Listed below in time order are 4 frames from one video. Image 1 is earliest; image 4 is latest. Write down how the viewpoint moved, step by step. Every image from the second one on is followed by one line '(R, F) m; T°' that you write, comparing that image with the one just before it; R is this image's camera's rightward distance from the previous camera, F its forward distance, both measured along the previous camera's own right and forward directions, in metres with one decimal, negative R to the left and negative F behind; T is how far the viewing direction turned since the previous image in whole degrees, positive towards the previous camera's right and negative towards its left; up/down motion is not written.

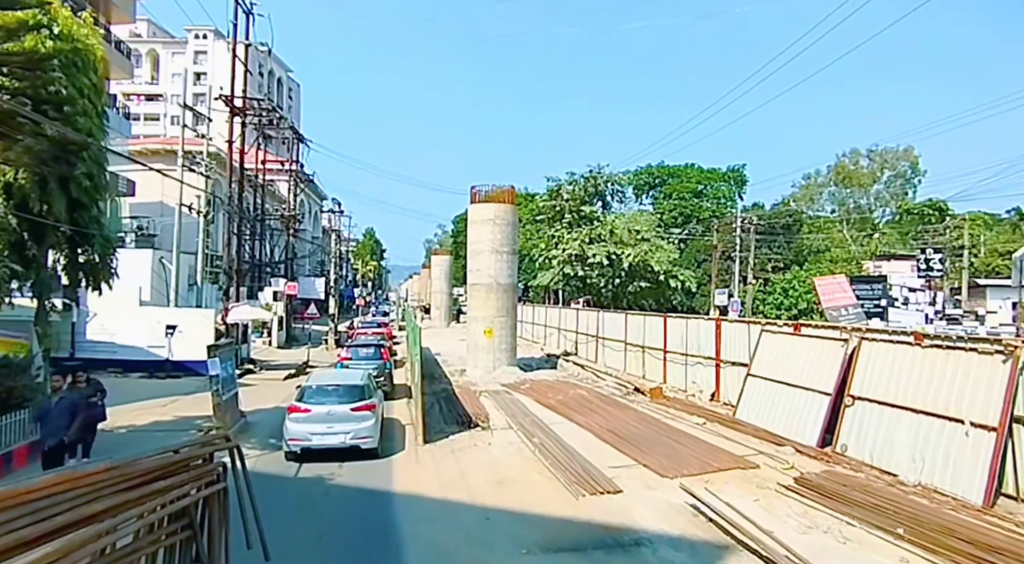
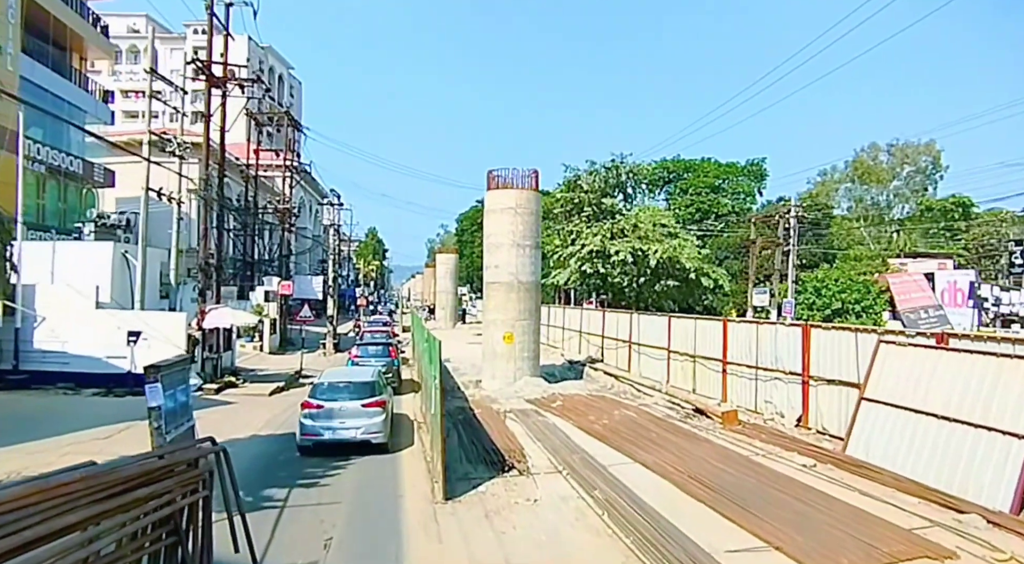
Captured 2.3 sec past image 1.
(-0.9, +3.9) m; 0°
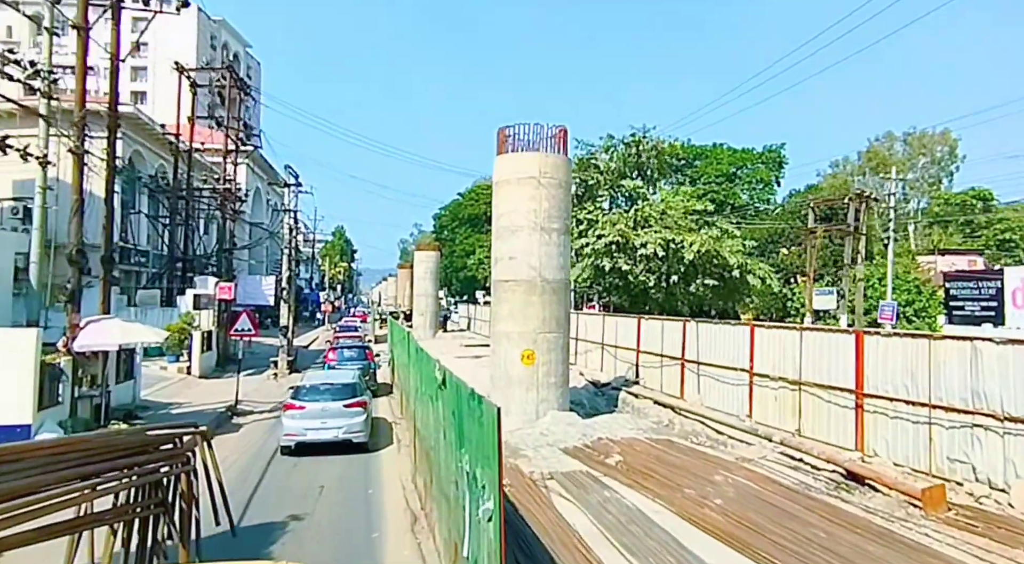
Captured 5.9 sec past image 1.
(-1.4, +6.6) m; +2°
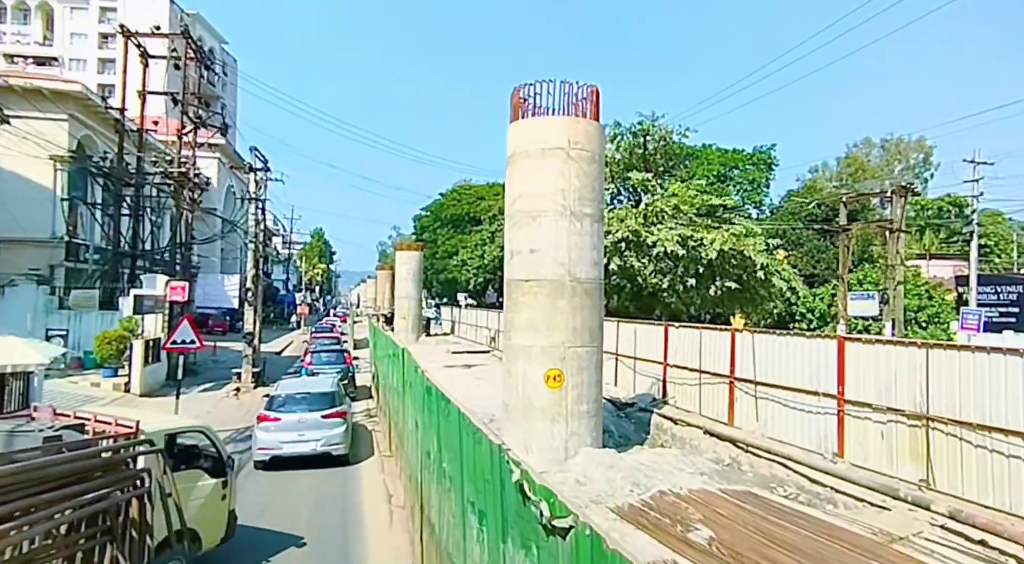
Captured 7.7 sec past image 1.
(-1.1, +4.2) m; +2°
